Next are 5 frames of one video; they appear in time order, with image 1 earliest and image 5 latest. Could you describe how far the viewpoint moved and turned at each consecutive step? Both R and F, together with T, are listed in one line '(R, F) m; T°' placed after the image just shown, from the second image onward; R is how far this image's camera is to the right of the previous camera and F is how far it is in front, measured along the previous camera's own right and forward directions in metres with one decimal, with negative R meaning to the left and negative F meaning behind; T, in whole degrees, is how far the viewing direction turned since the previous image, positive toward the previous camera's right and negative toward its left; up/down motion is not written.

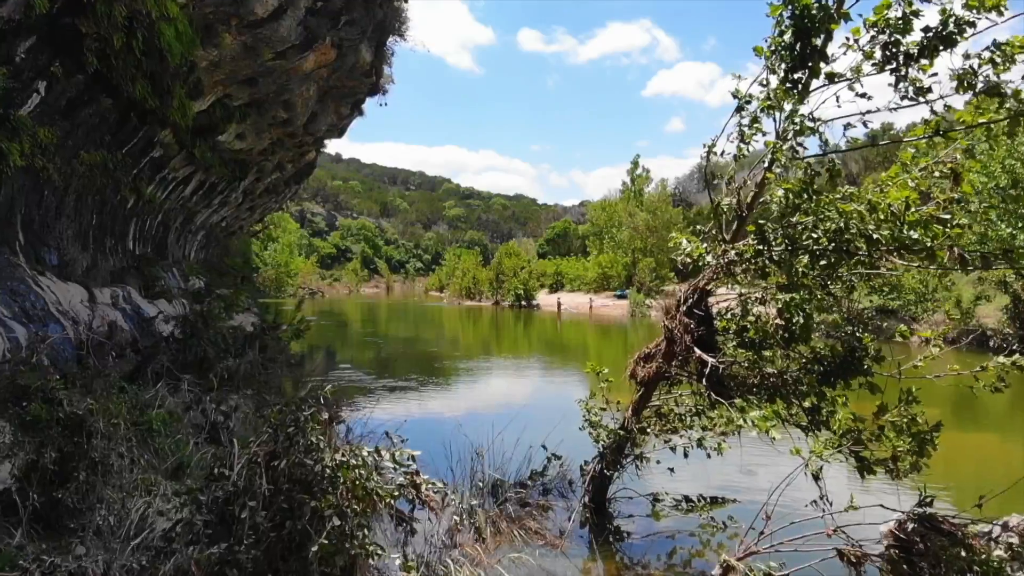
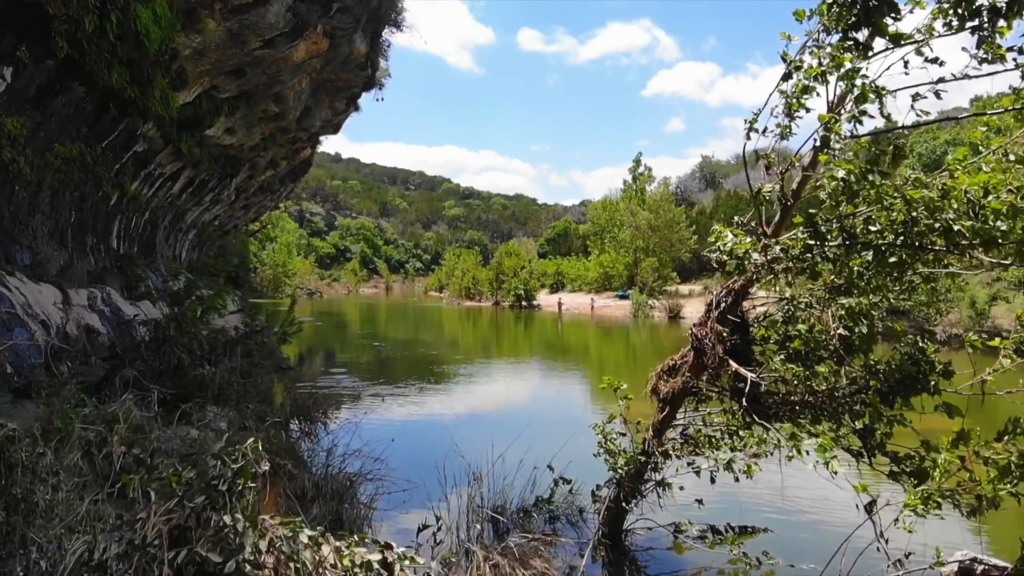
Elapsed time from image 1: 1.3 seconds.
(0.0, +0.5) m; 0°
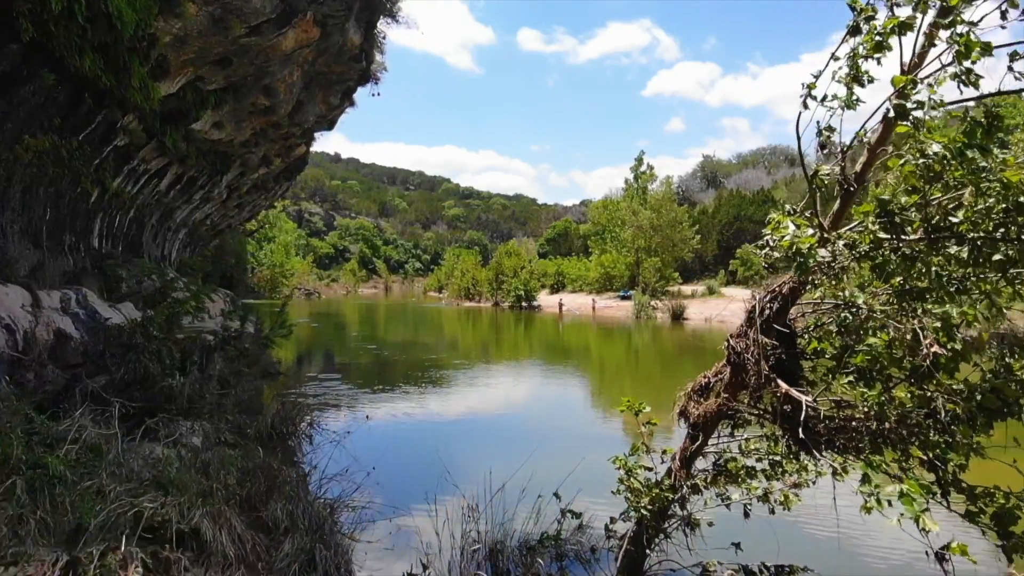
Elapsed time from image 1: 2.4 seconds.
(0.0, +0.5) m; 0°
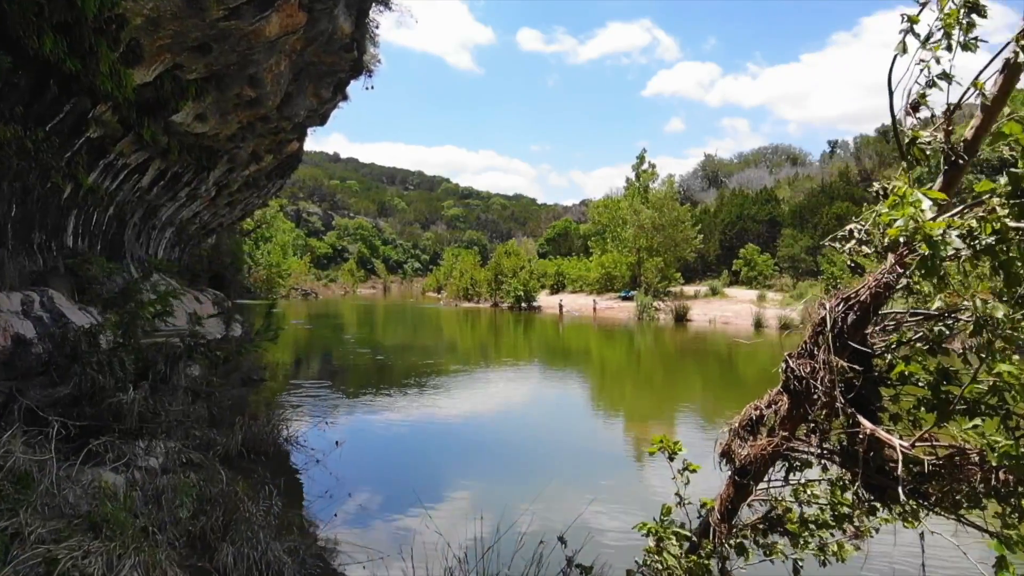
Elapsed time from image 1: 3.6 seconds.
(0.0, +0.6) m; 0°
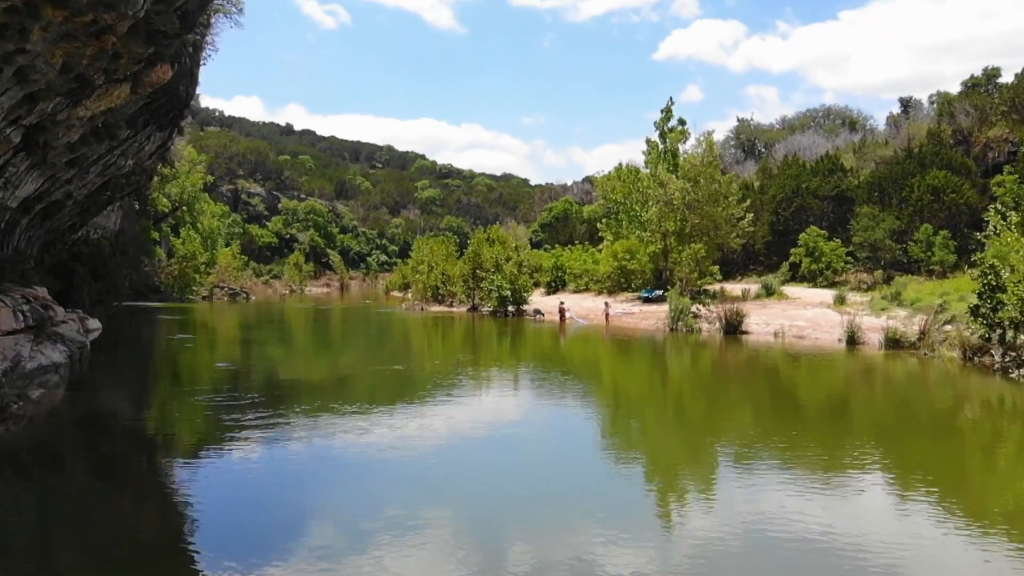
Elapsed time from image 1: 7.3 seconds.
(+0.3, +6.0) m; +1°
